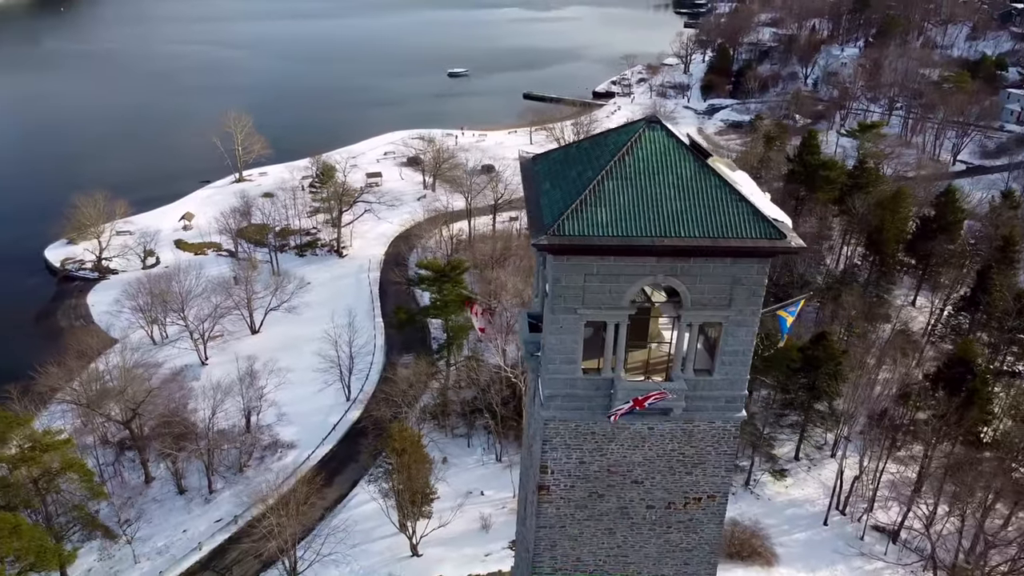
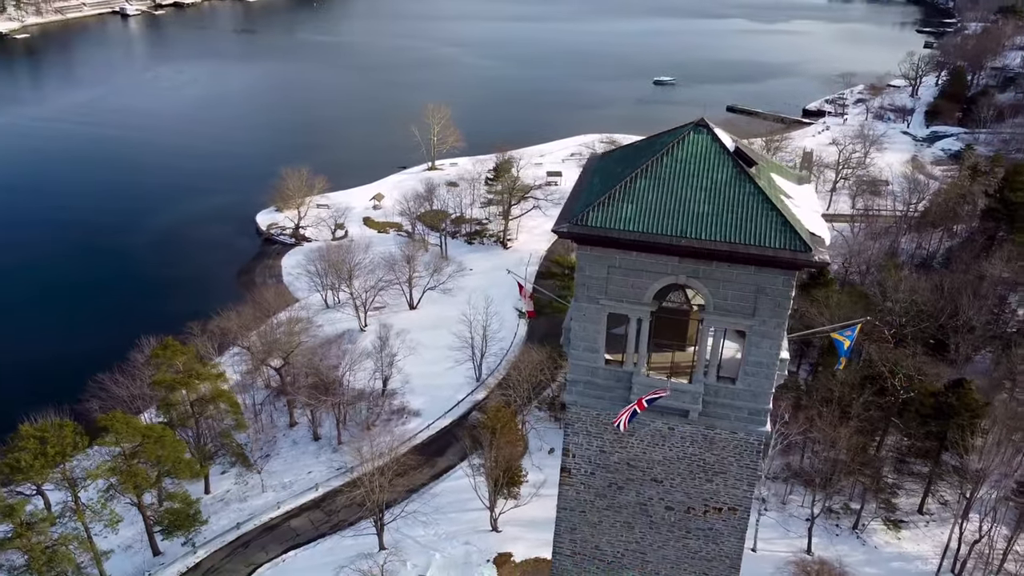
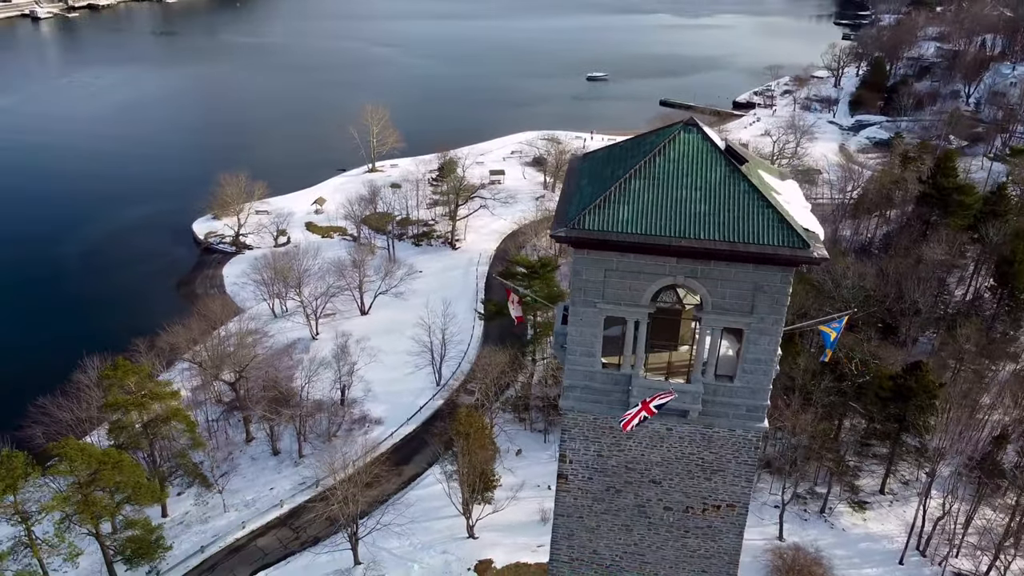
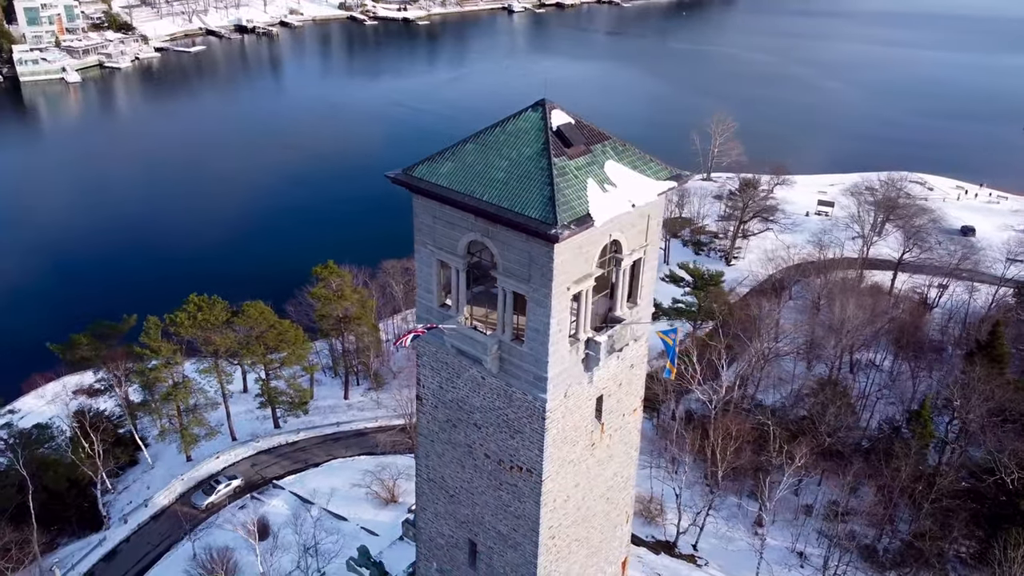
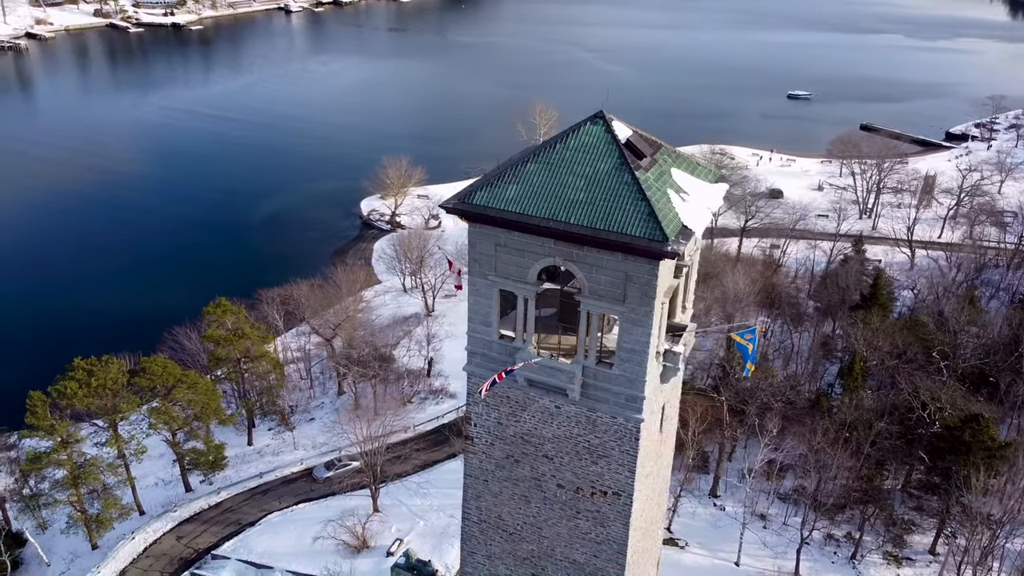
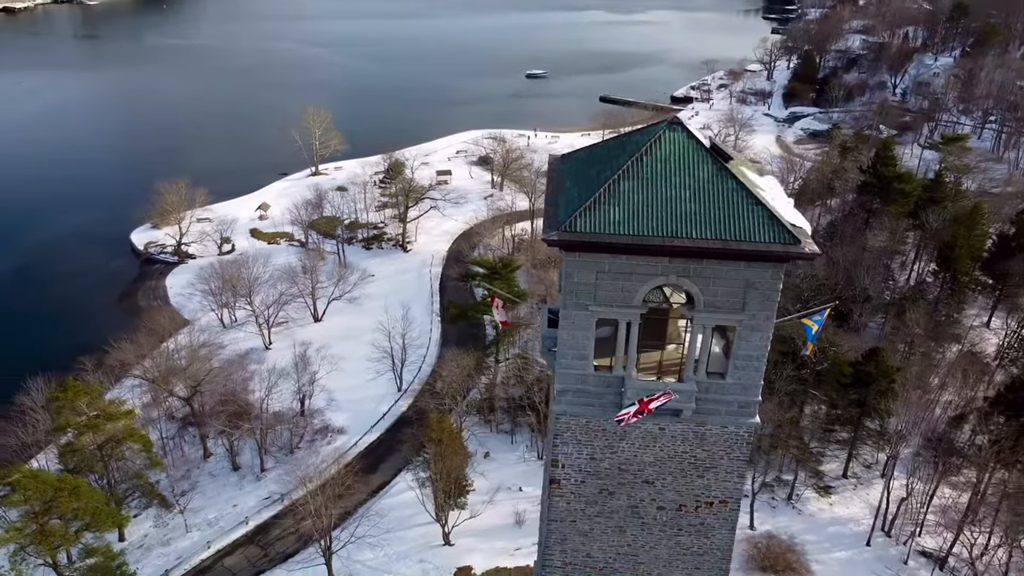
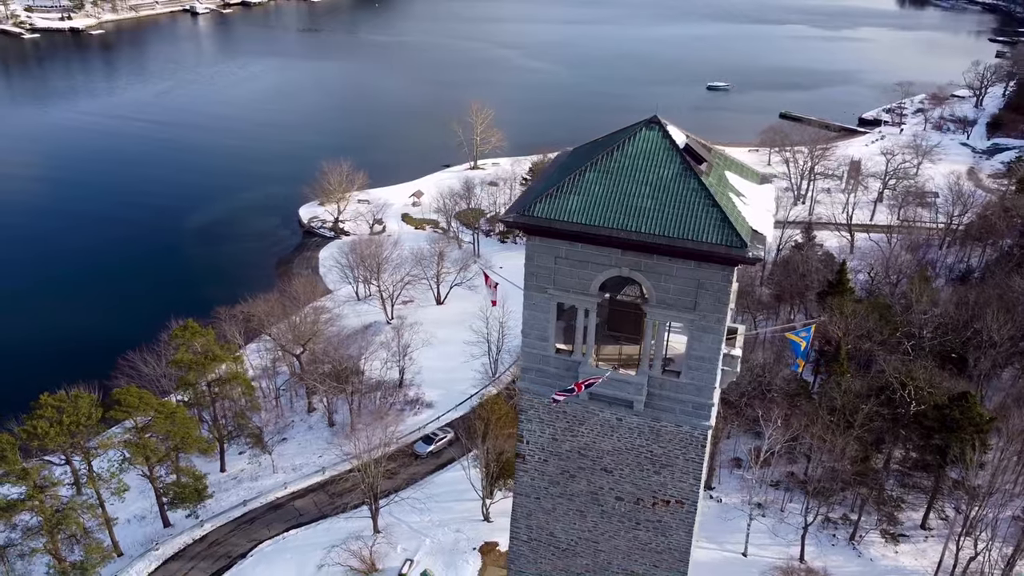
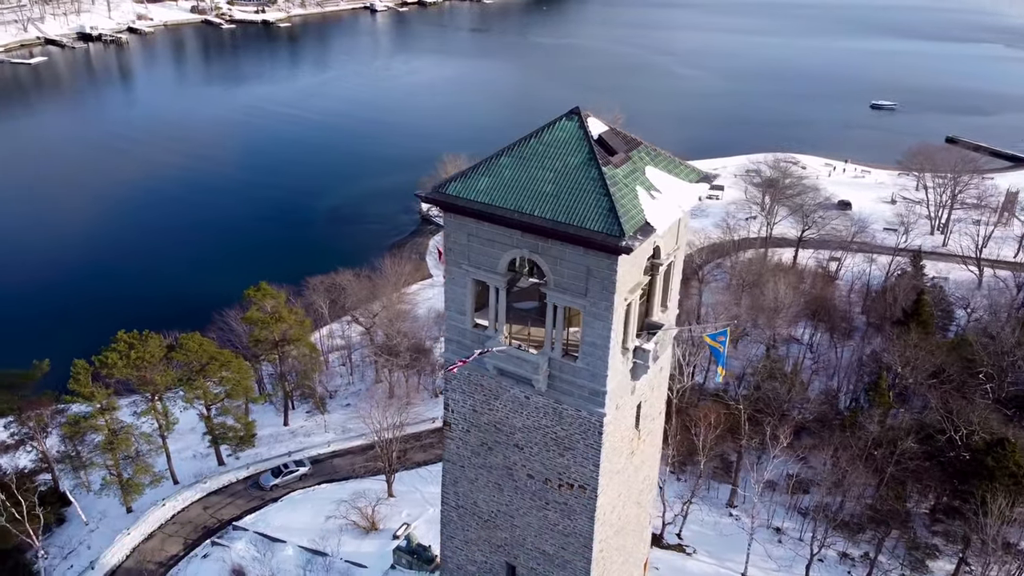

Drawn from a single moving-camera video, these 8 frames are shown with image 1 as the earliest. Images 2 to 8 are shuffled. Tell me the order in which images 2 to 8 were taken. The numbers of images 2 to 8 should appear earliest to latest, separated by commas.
6, 3, 2, 7, 5, 8, 4
